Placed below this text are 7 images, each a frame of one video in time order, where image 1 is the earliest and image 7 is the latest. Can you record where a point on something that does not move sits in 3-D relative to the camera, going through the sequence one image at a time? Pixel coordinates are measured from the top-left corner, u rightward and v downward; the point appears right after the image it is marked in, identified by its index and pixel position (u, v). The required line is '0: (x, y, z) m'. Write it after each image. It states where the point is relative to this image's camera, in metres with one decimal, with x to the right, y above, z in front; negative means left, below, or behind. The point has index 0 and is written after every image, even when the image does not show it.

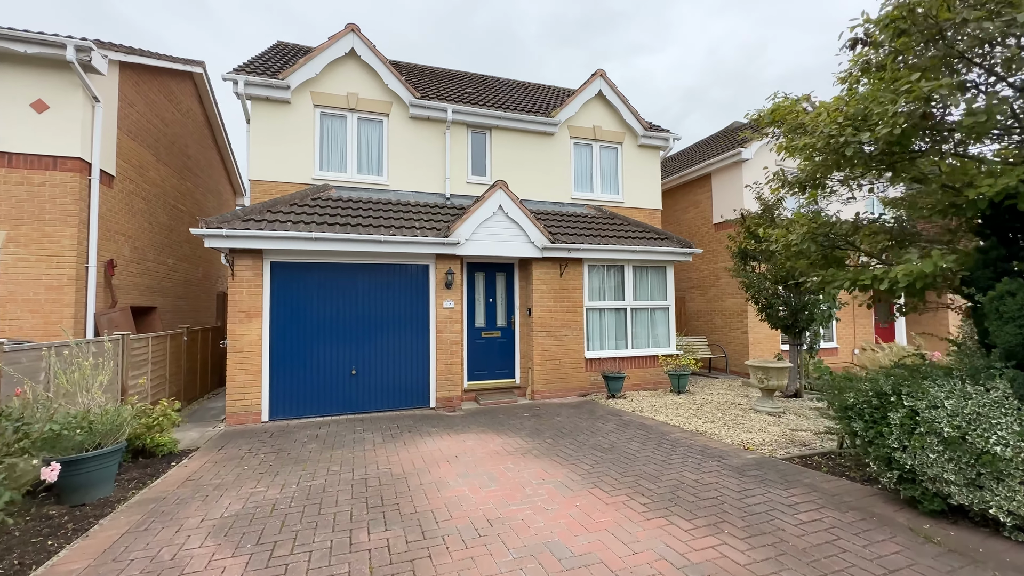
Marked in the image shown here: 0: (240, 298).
0: (-4.3, -0.2, +7.1) m
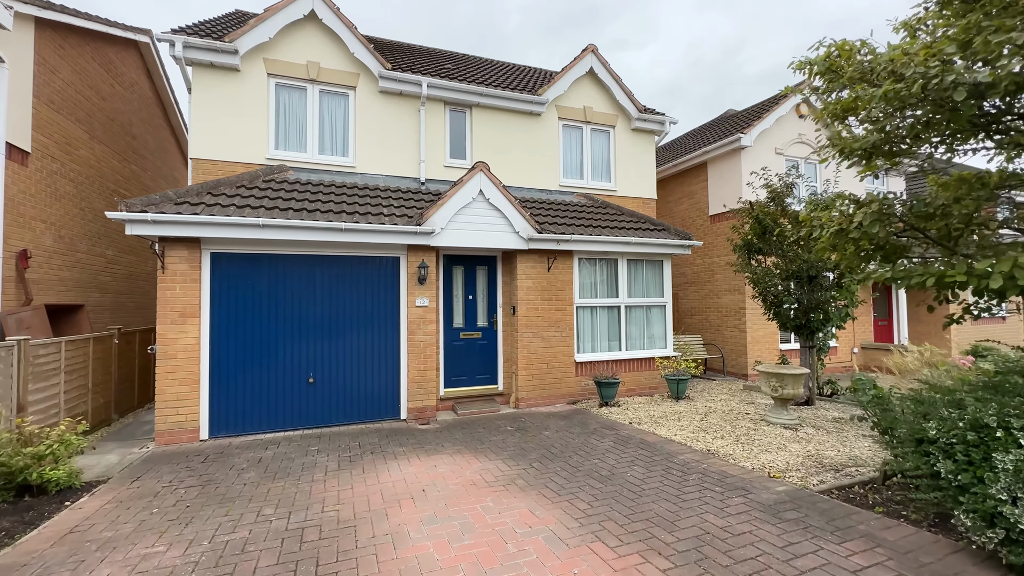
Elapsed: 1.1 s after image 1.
0: (-4.6, -0.1, +6.1) m
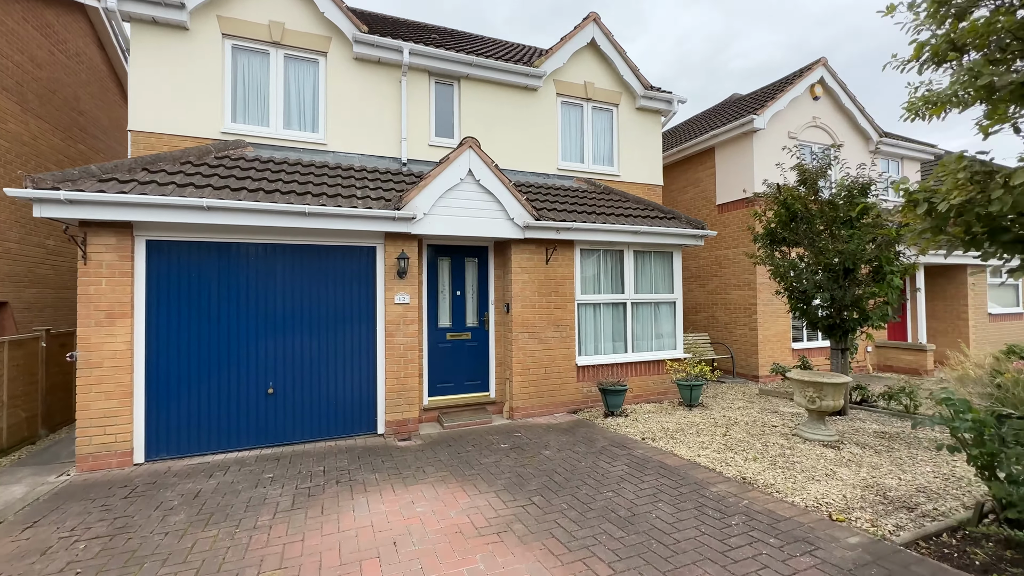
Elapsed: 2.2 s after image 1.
0: (-4.7, 0.0, +5.0) m
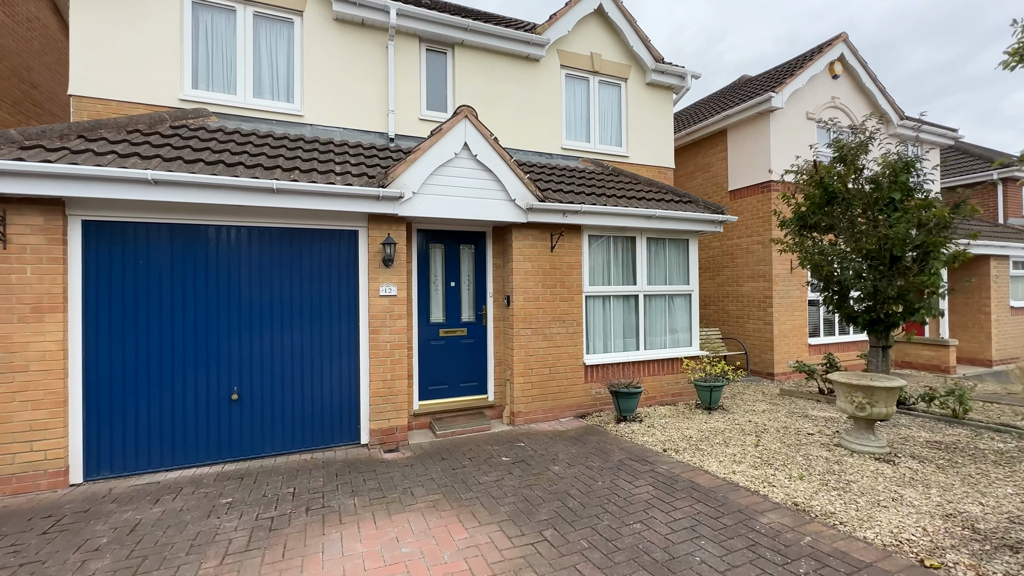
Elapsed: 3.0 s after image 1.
0: (-4.6, +0.1, +4.2) m
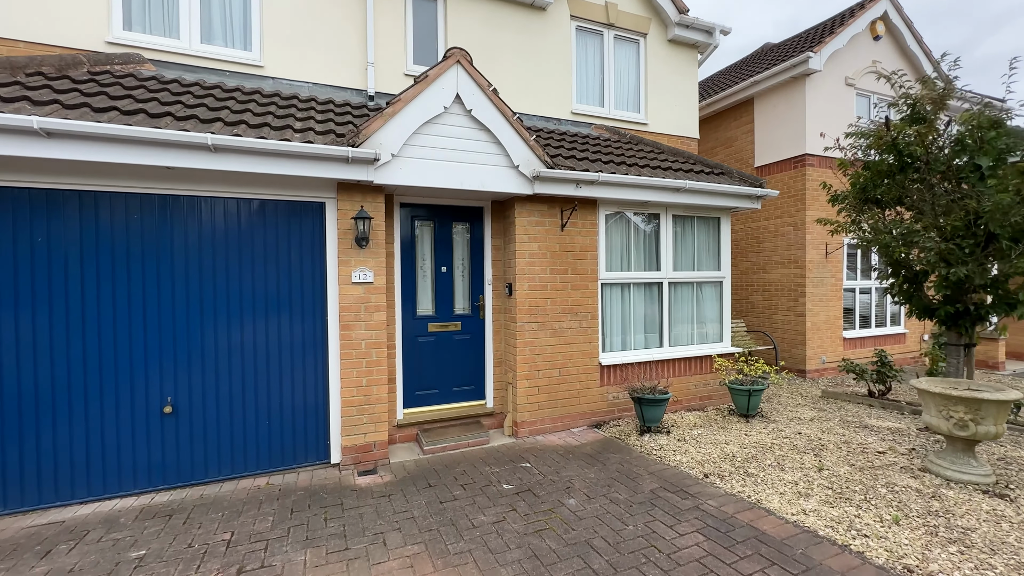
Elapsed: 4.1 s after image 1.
0: (-4.6, +0.2, +3.2) m
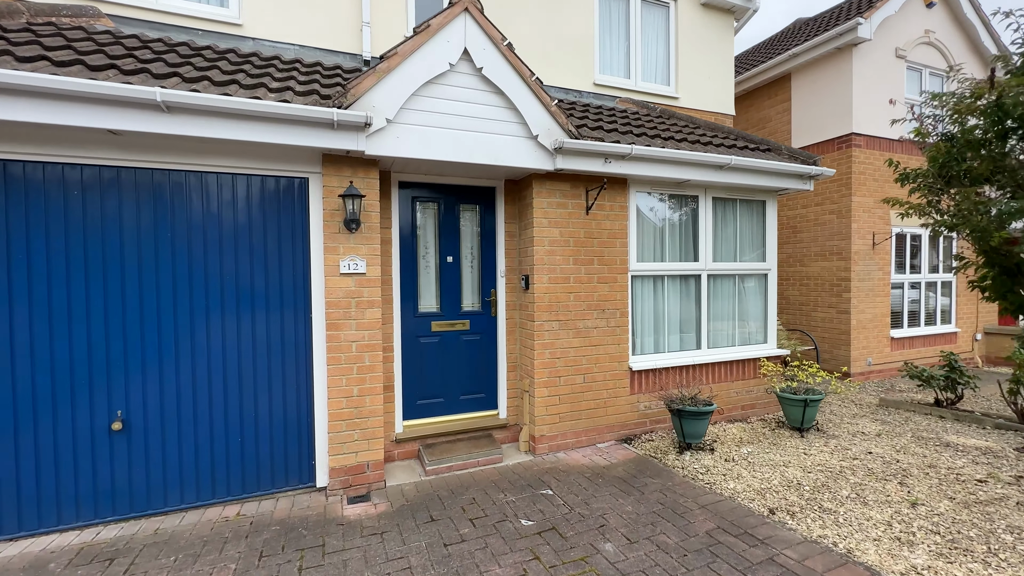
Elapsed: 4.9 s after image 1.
0: (-4.5, +0.2, +2.6) m
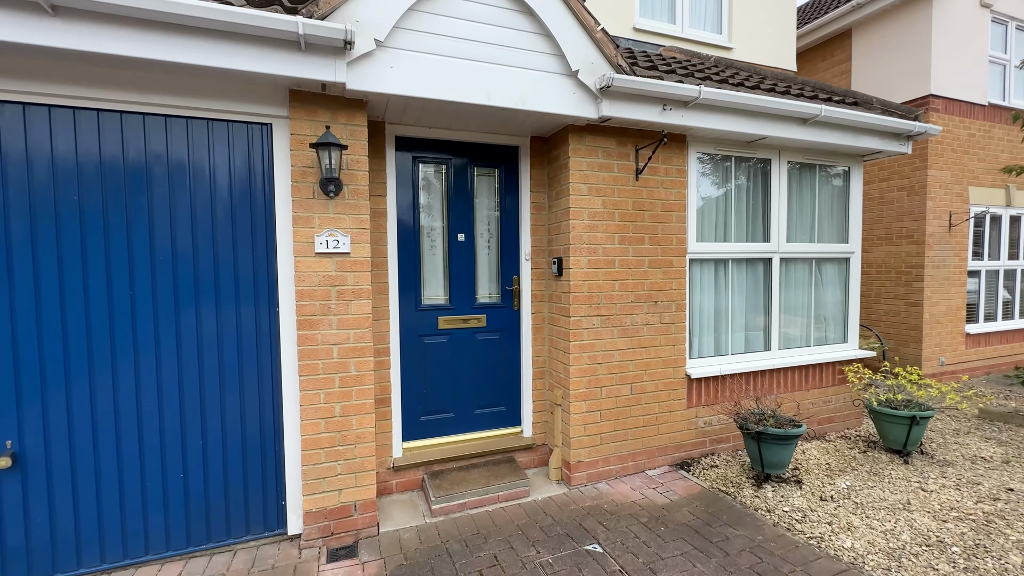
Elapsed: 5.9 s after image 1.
0: (-4.3, +0.3, +1.7) m
